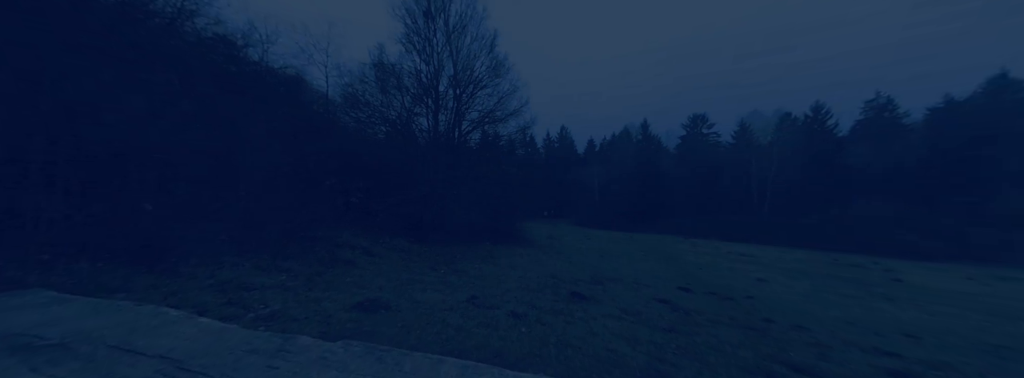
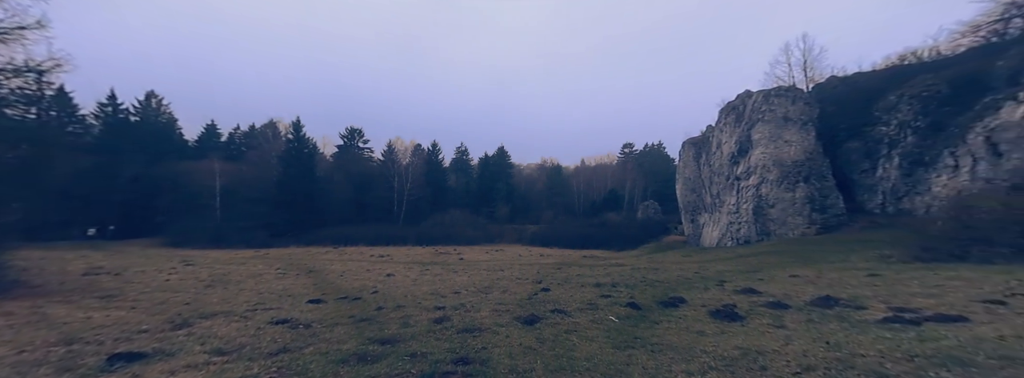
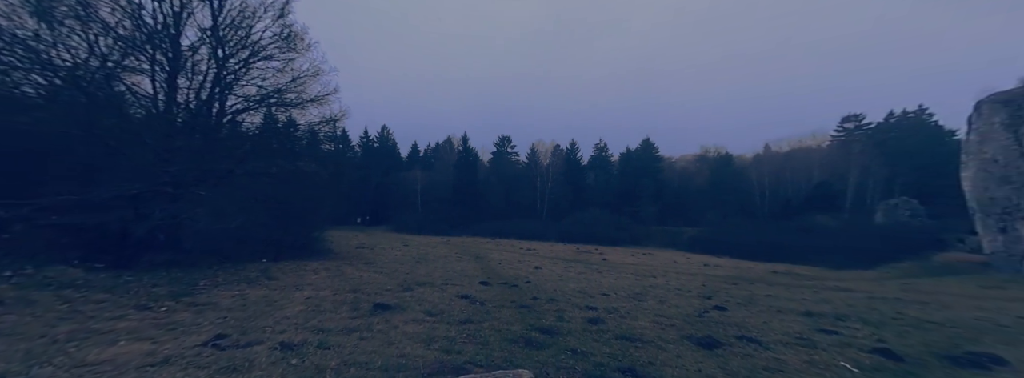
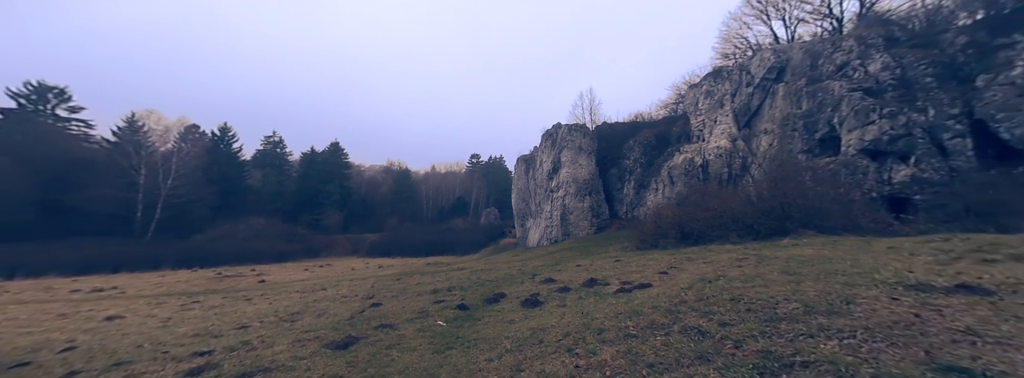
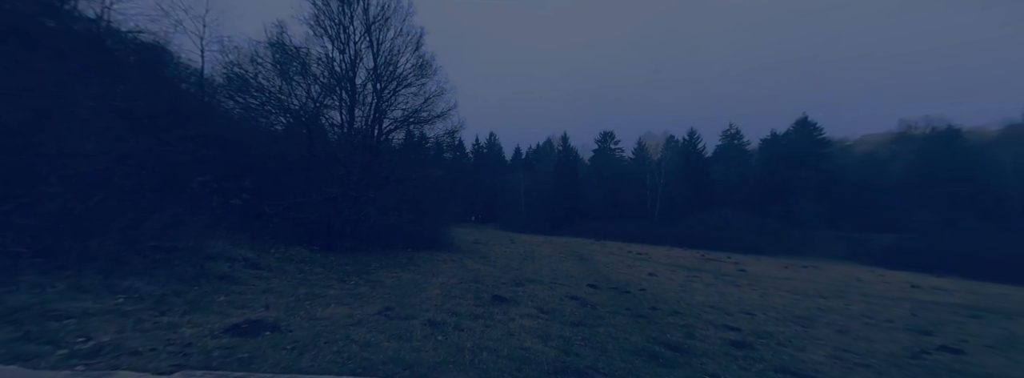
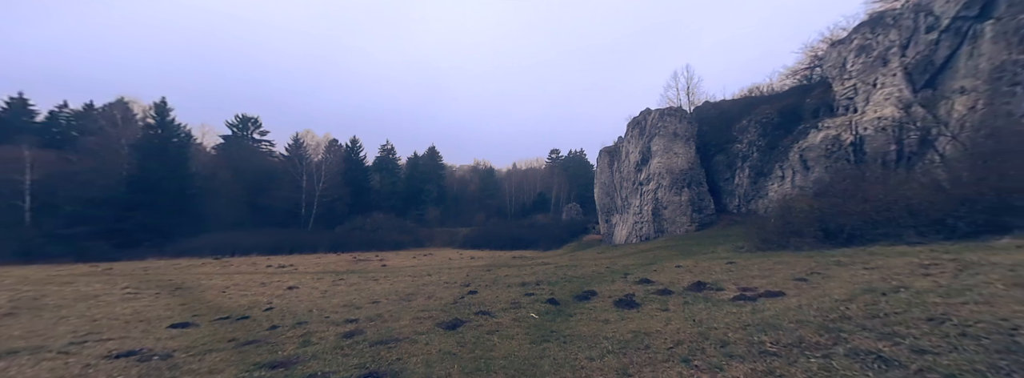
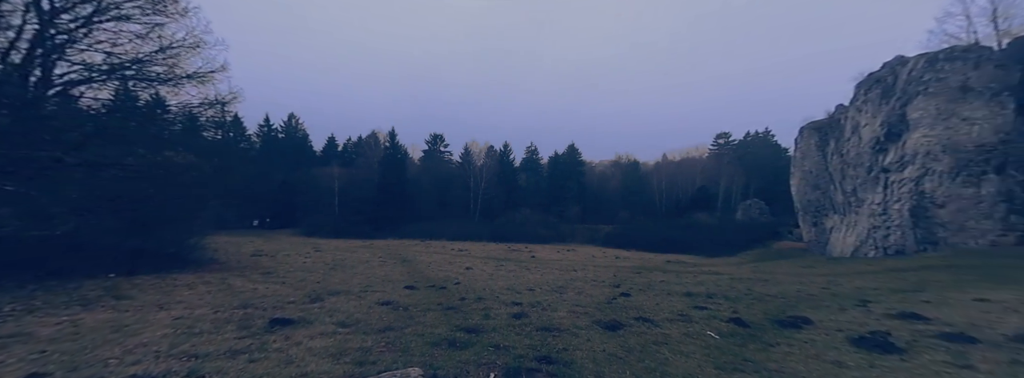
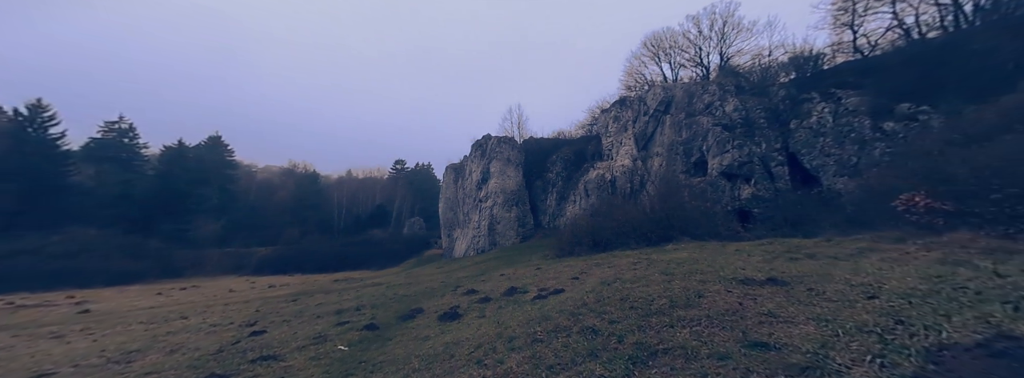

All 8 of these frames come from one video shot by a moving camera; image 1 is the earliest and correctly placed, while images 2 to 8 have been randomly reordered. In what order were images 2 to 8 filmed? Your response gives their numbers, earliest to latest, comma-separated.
5, 3, 7, 2, 6, 4, 8
